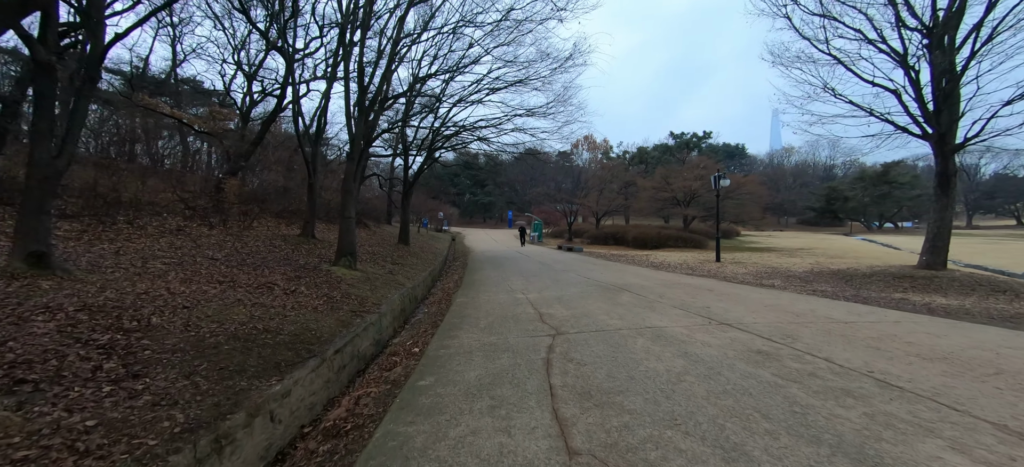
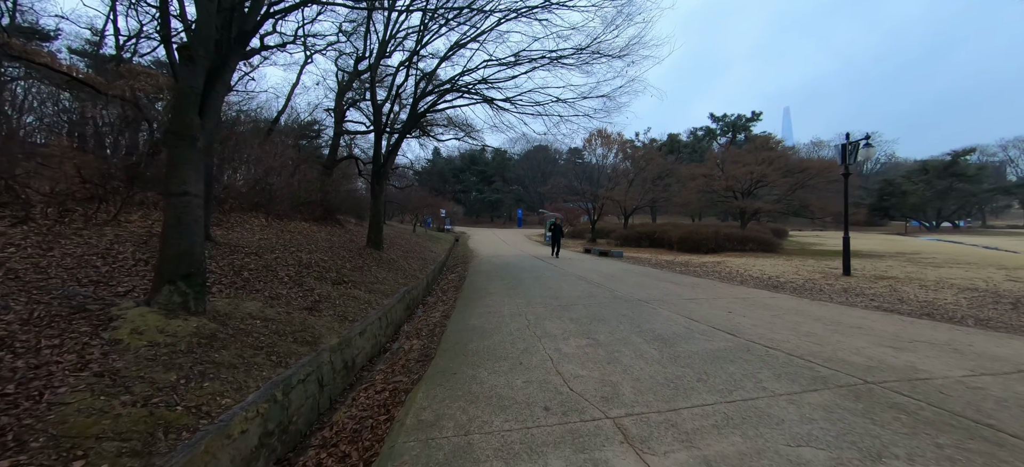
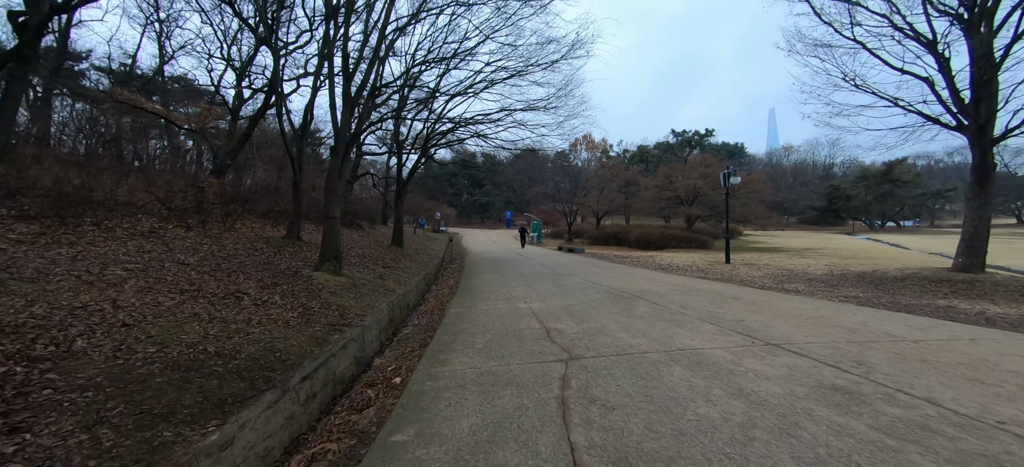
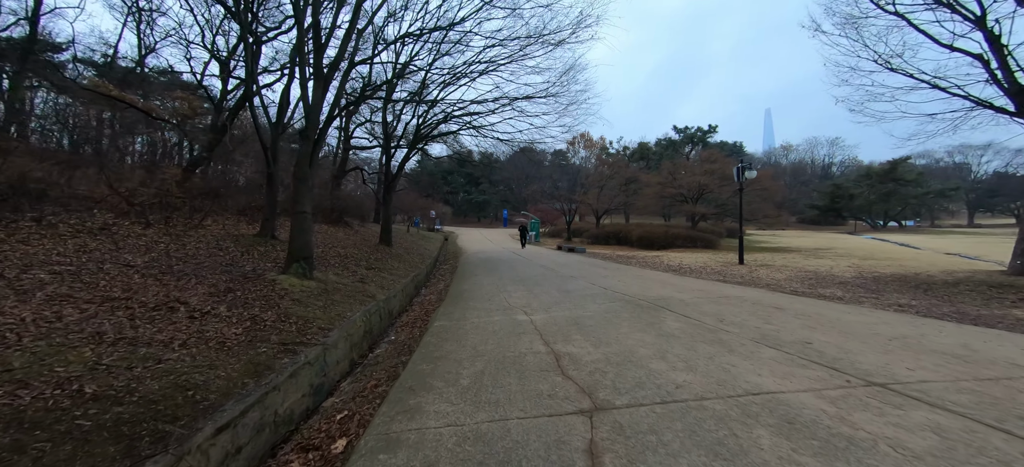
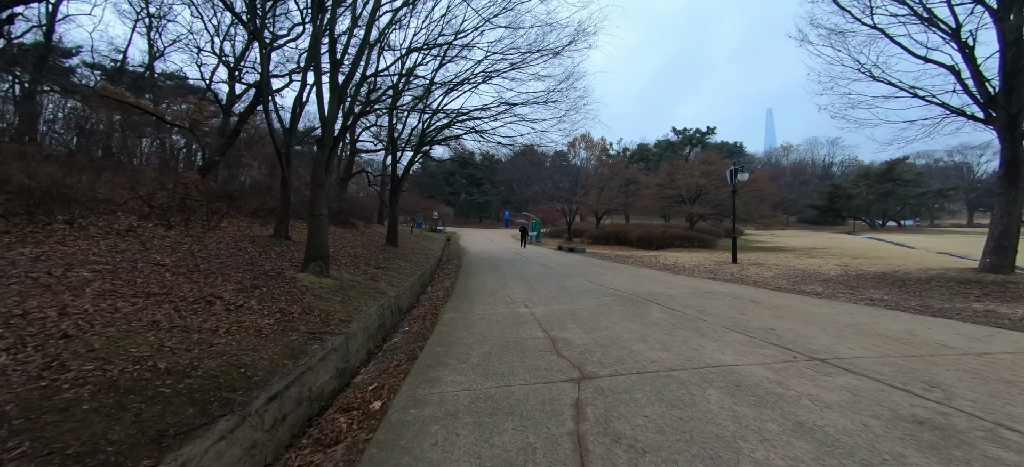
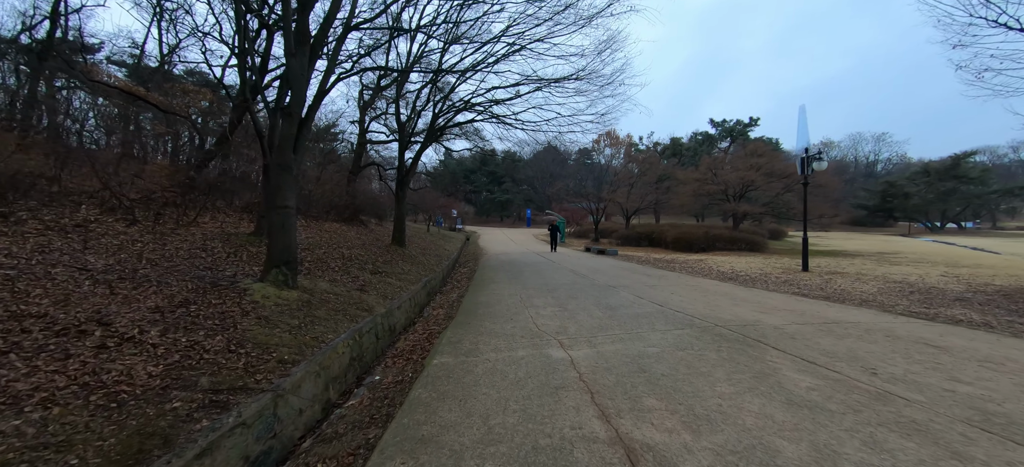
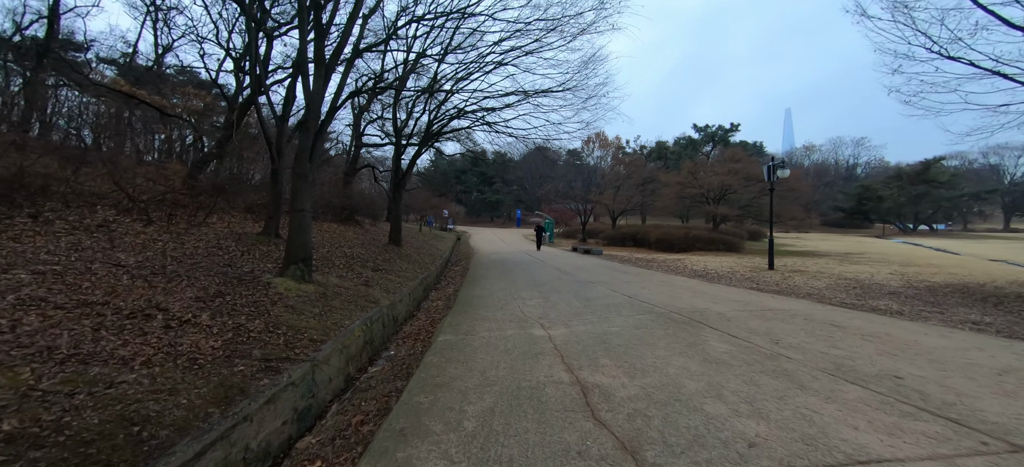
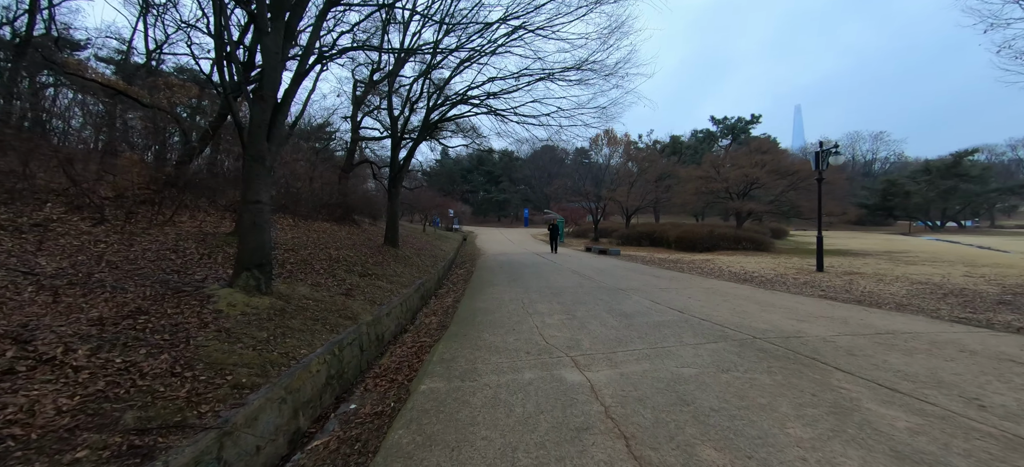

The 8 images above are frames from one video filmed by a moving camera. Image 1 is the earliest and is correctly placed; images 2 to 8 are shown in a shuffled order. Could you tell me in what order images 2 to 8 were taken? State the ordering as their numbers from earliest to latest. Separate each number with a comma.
3, 5, 4, 7, 6, 8, 2
